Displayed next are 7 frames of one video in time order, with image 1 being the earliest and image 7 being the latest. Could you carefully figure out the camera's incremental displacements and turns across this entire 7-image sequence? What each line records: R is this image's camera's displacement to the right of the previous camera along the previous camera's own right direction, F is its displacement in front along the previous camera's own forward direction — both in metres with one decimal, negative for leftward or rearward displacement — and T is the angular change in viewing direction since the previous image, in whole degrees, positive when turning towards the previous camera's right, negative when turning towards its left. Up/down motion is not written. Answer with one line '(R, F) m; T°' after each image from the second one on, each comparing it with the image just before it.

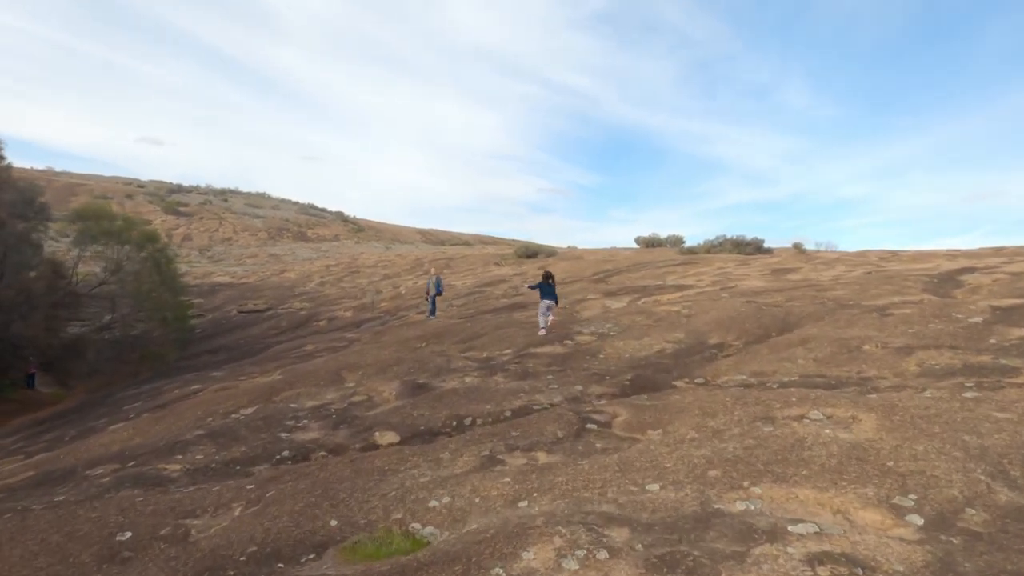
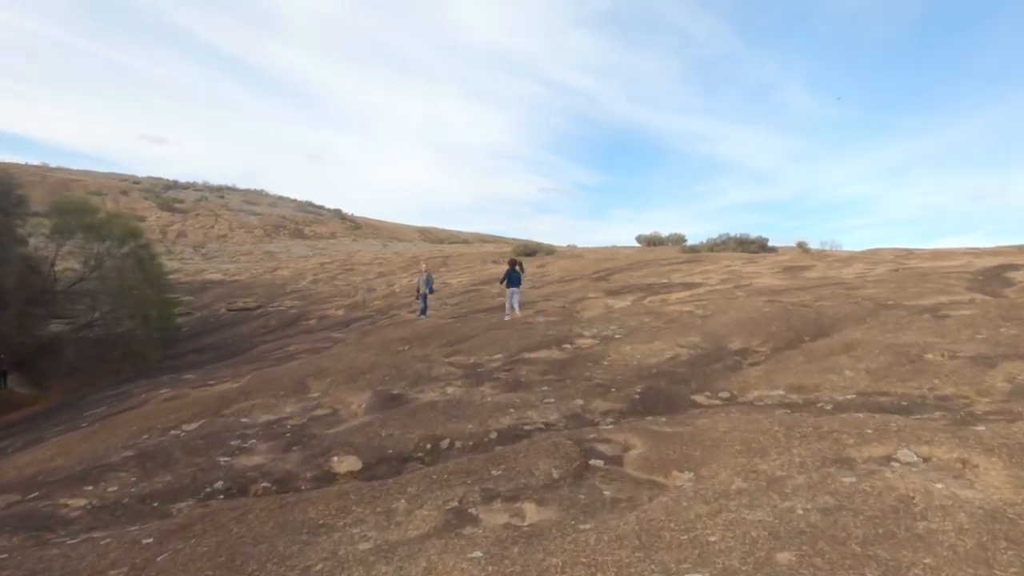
(+0.1, +1.7) m; 0°
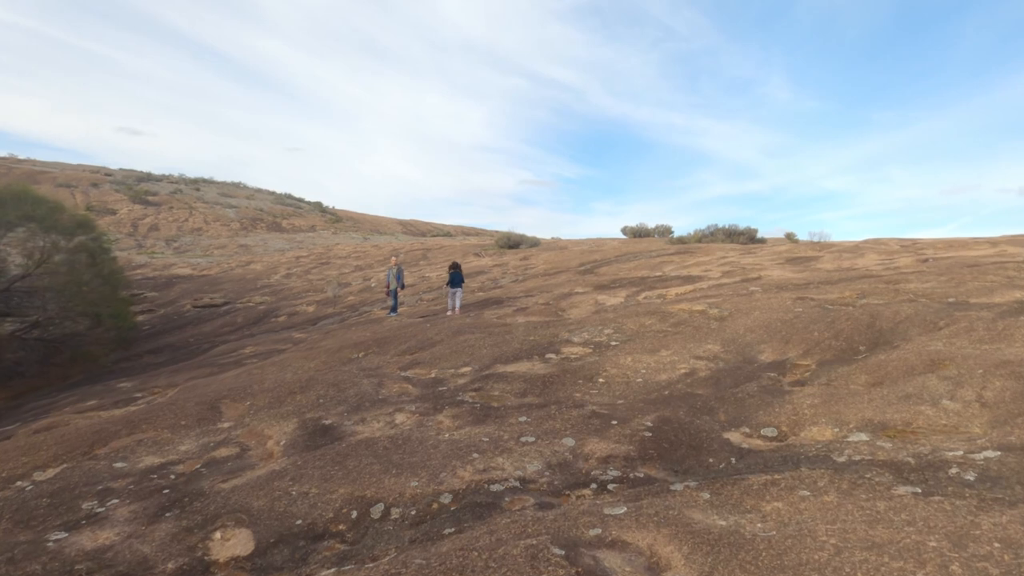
(+0.2, +2.5) m; +1°
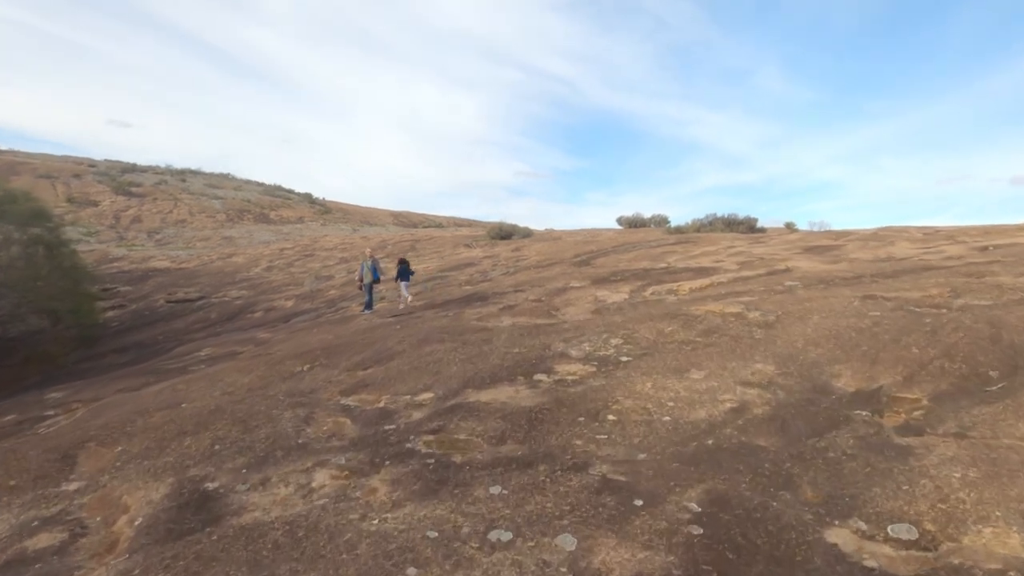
(+0.2, +2.6) m; +1°
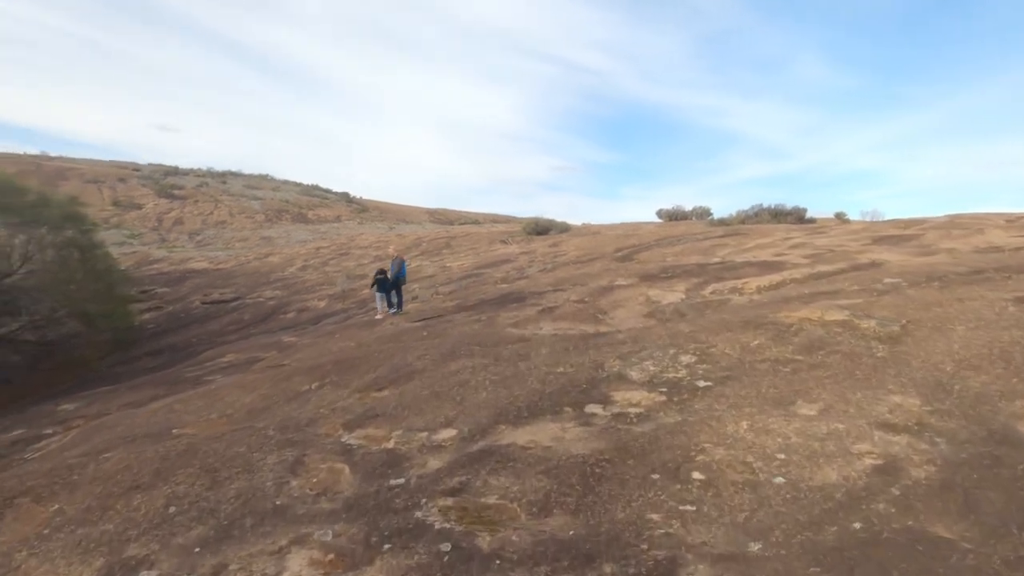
(-0.1, +1.7) m; -3°
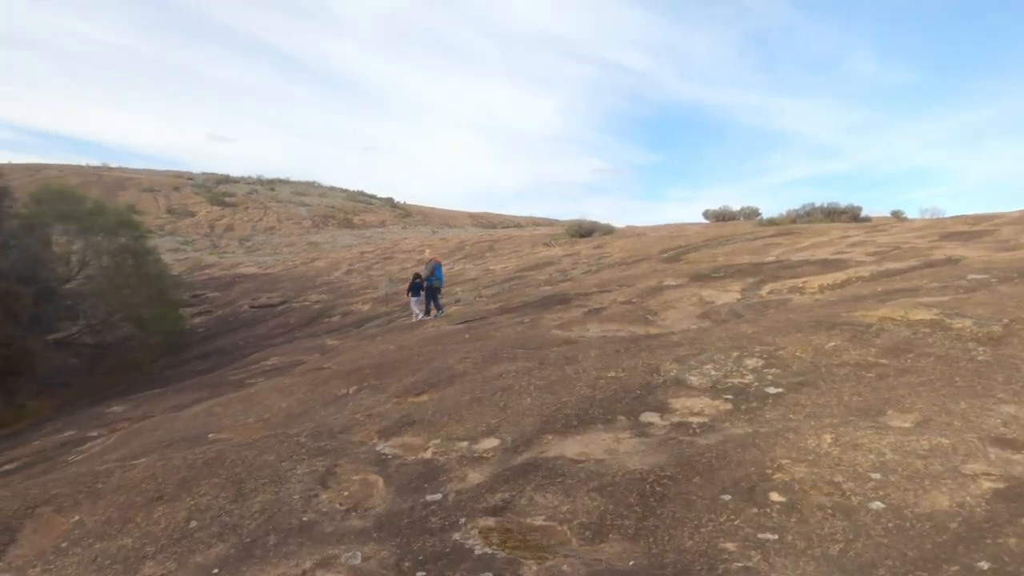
(0.0, +0.5) m; -4°
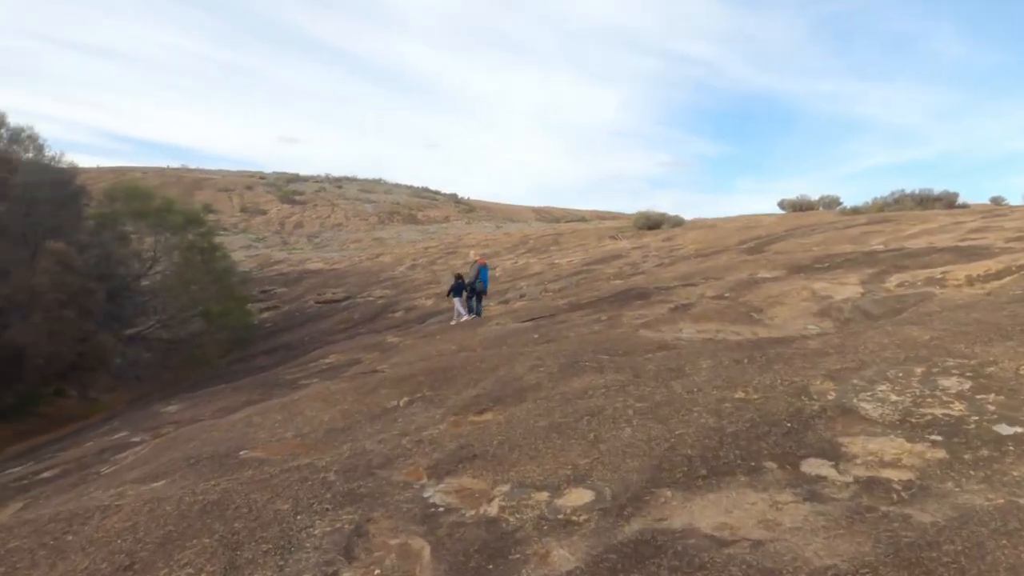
(-0.2, +1.5) m; -5°
